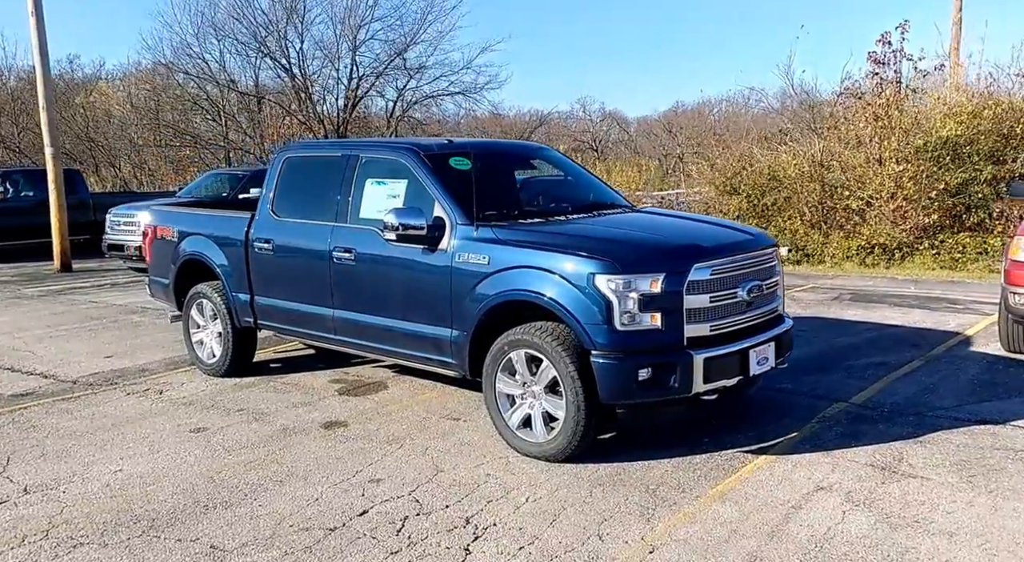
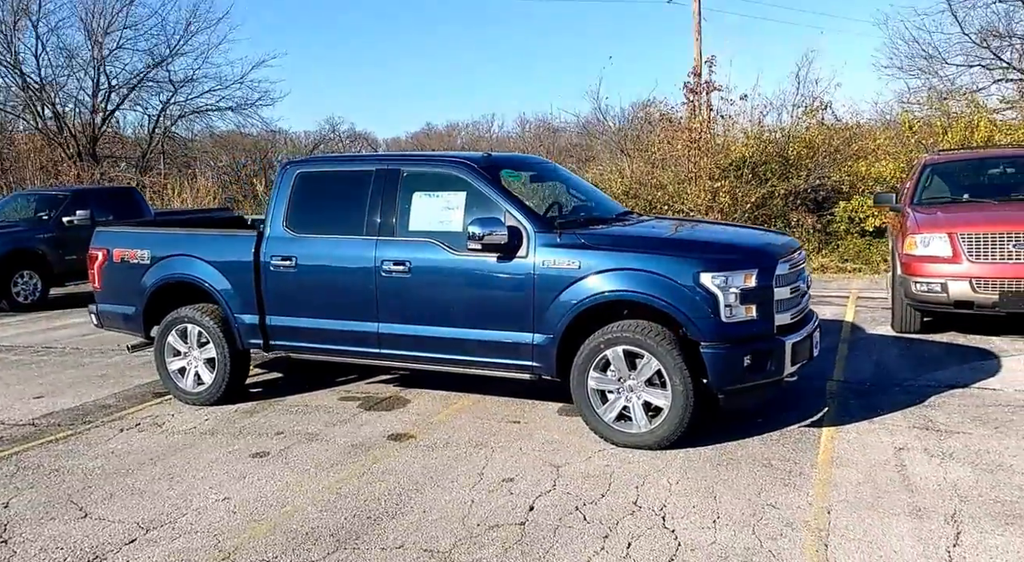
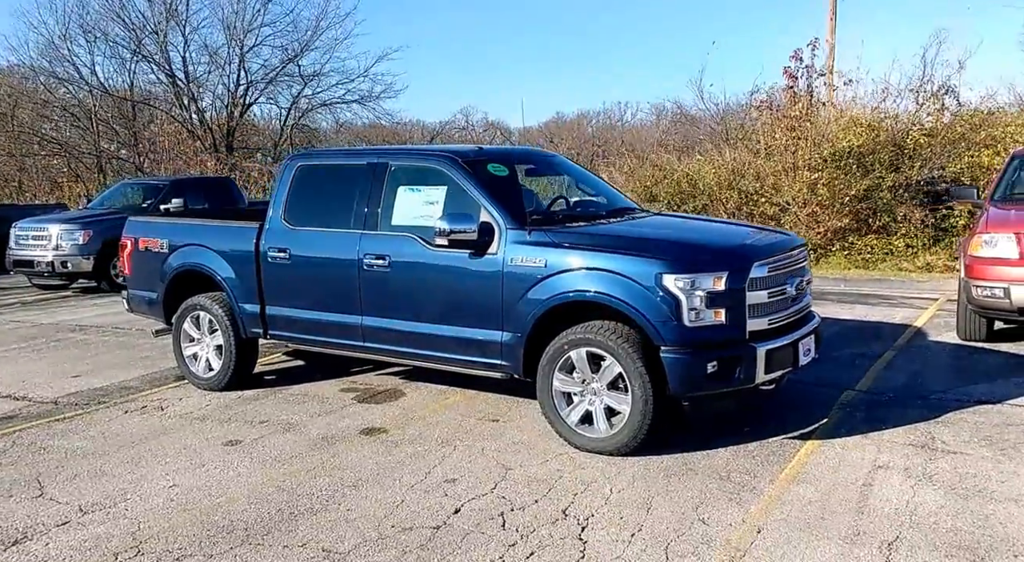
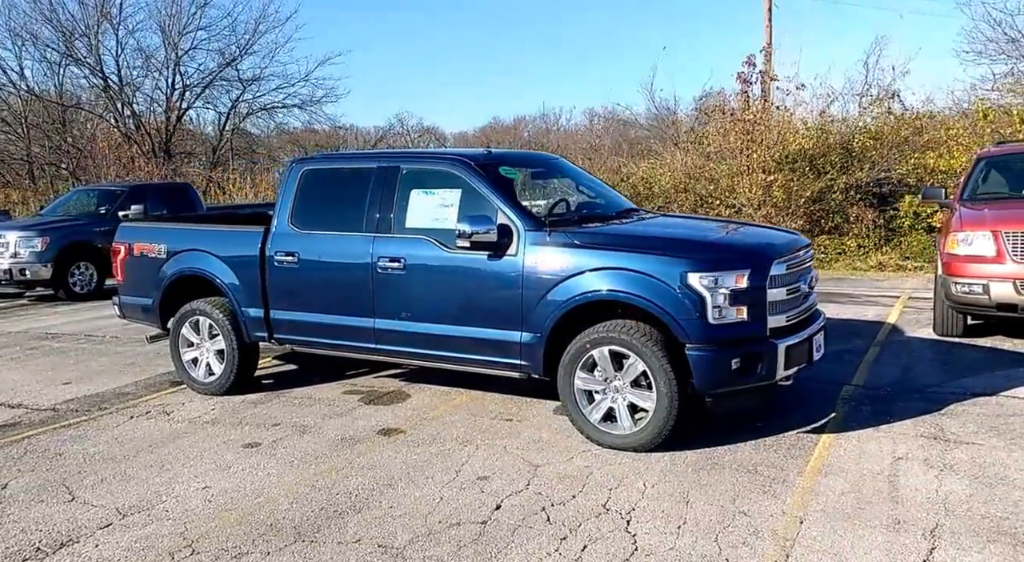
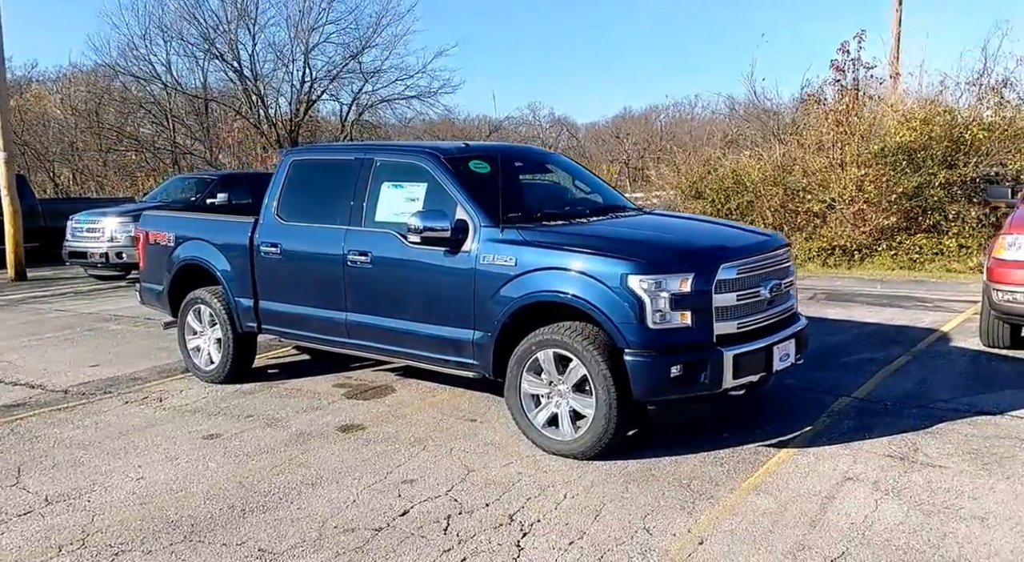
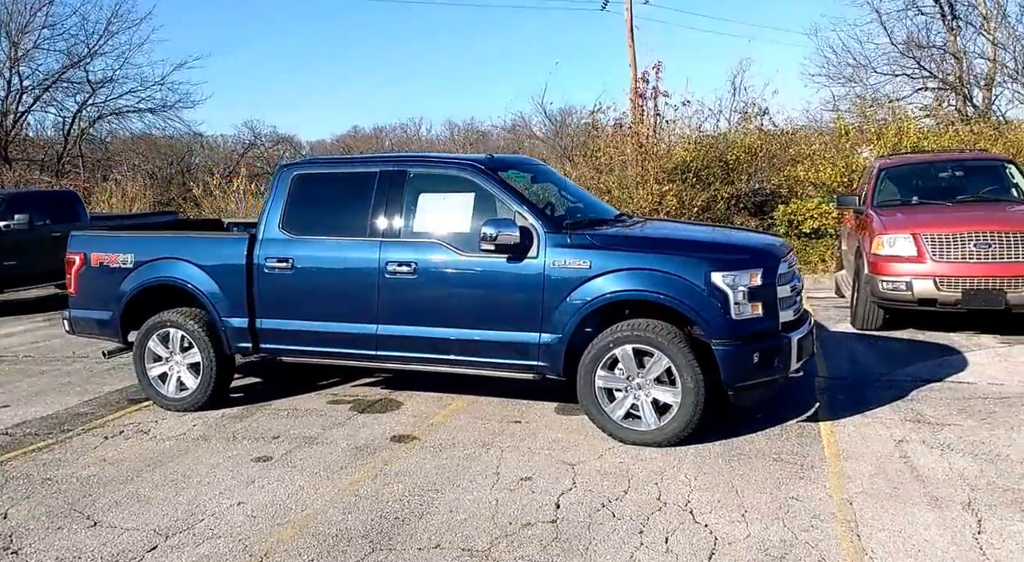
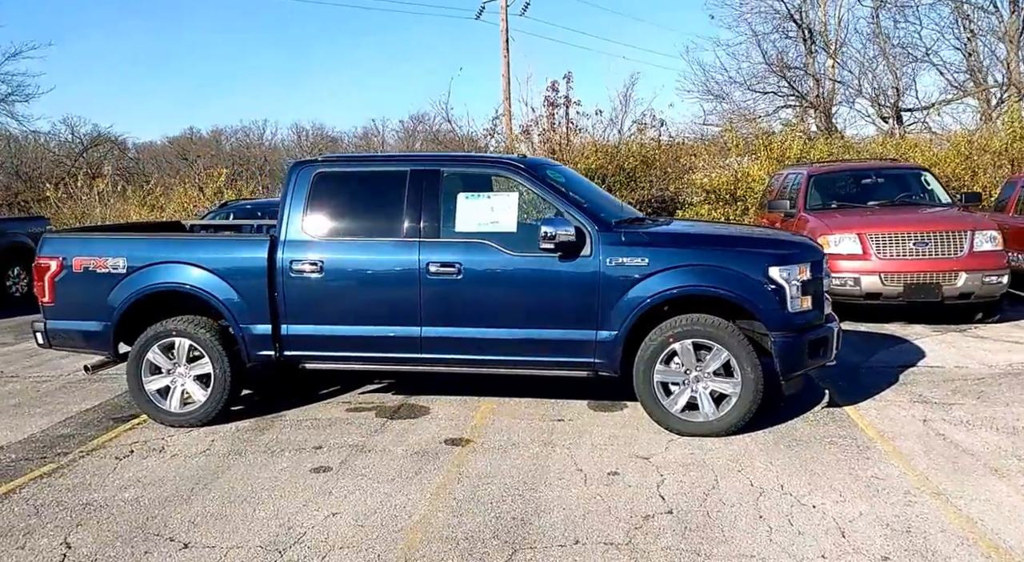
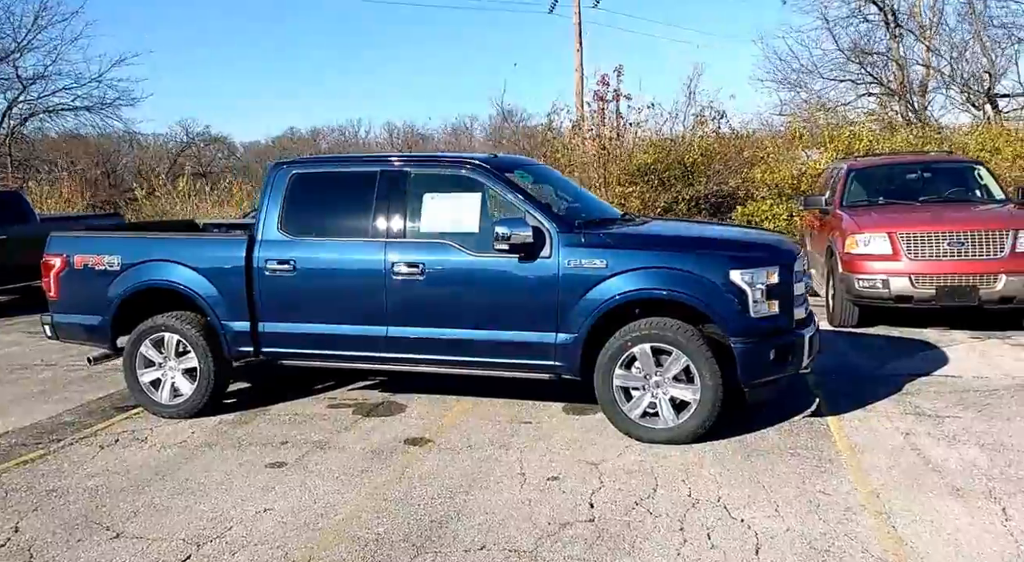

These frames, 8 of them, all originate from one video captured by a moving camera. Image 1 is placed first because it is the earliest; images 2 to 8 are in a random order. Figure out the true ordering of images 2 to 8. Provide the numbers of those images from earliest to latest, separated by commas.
5, 3, 4, 2, 6, 8, 7
